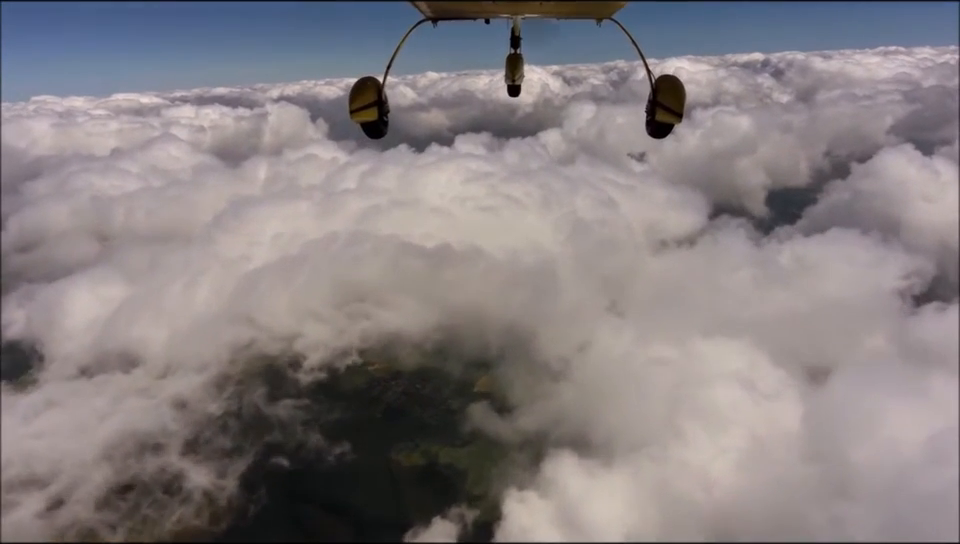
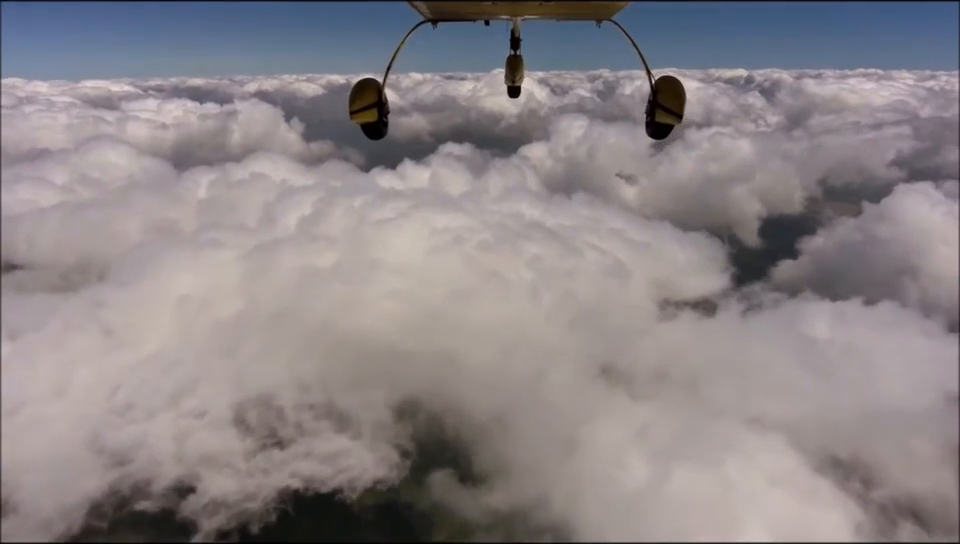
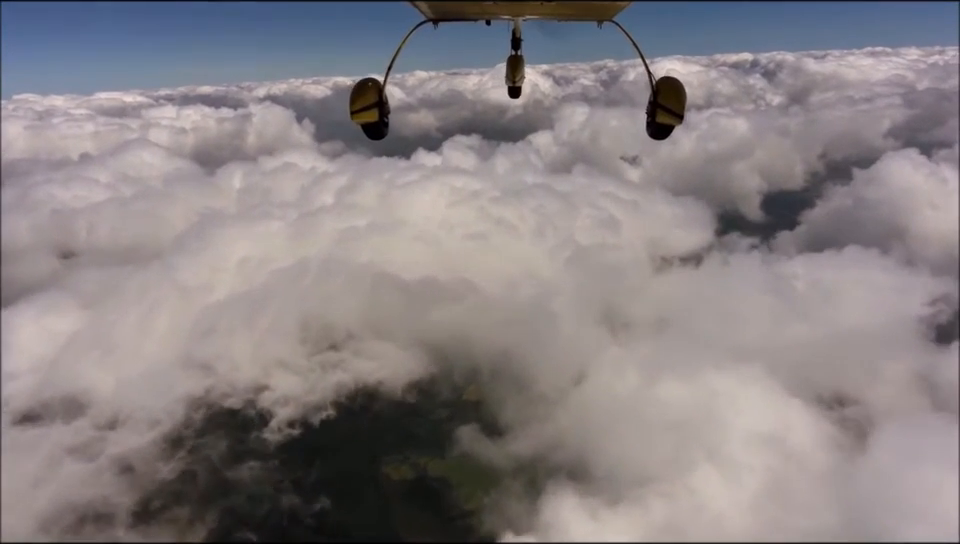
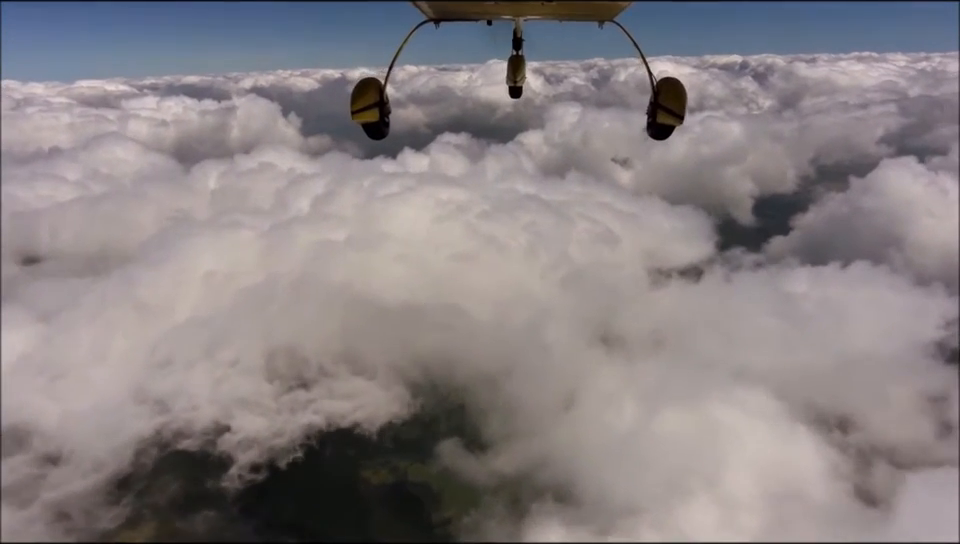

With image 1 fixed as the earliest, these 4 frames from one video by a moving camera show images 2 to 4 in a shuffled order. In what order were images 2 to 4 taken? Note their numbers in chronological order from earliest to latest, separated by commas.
3, 4, 2
